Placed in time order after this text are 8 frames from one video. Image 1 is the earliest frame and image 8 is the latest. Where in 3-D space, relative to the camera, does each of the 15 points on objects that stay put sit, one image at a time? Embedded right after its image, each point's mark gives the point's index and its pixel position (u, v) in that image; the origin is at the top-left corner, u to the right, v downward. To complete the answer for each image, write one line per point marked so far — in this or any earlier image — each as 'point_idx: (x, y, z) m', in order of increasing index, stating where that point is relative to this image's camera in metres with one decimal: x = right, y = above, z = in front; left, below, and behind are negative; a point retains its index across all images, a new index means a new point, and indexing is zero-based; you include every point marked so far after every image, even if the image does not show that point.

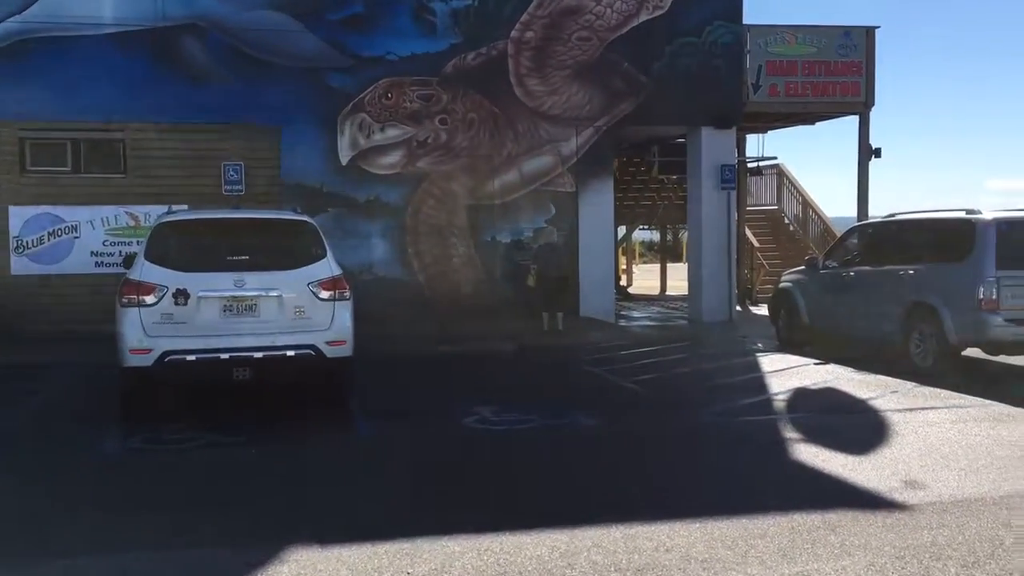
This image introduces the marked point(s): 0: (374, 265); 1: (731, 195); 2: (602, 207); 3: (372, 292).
0: (-2.5, +0.4, +17.0) m
1: (+4.2, +1.8, +18.2) m
2: (+1.7, +1.5, +17.7) m
3: (-2.5, -0.1, +17.0) m
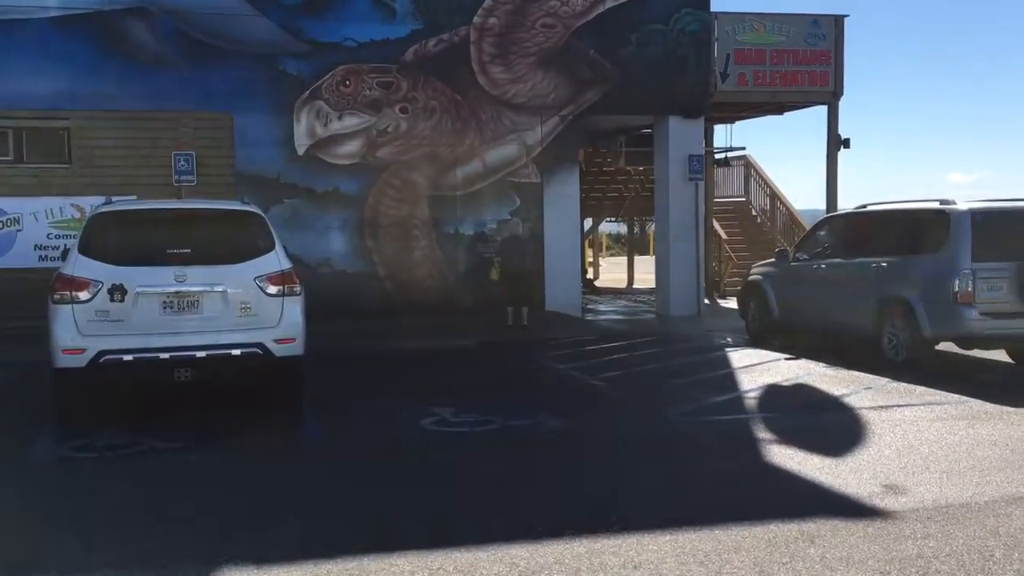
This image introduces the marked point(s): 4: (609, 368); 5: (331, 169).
0: (-3.1, +0.5, +16.4) m
1: (+3.5, +1.9, +17.8) m
2: (+1.0, +1.6, +17.3) m
3: (-3.2, 0.0, +16.4) m
4: (+1.2, -1.0, +11.6) m
5: (-3.1, +2.1, +16.3) m
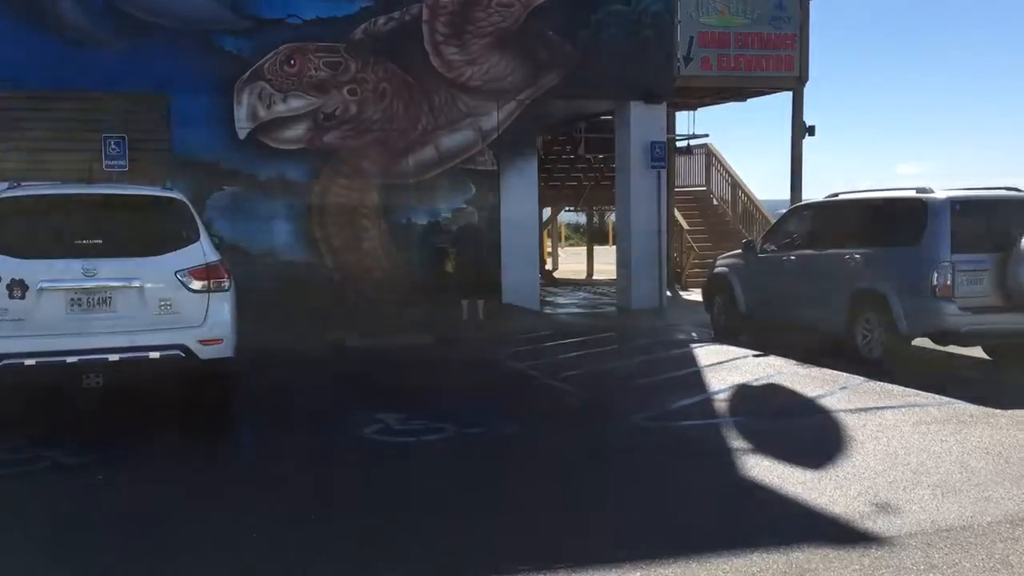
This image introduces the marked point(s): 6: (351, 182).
0: (-3.9, +0.6, +15.5) m
1: (+2.7, +2.1, +17.2) m
2: (+0.2, +1.8, +16.6) m
3: (-3.9, +0.1, +15.5) m
4: (+0.7, -0.9, +10.9) m
5: (-3.9, +2.2, +15.4) m
6: (-2.7, +1.8, +15.8) m
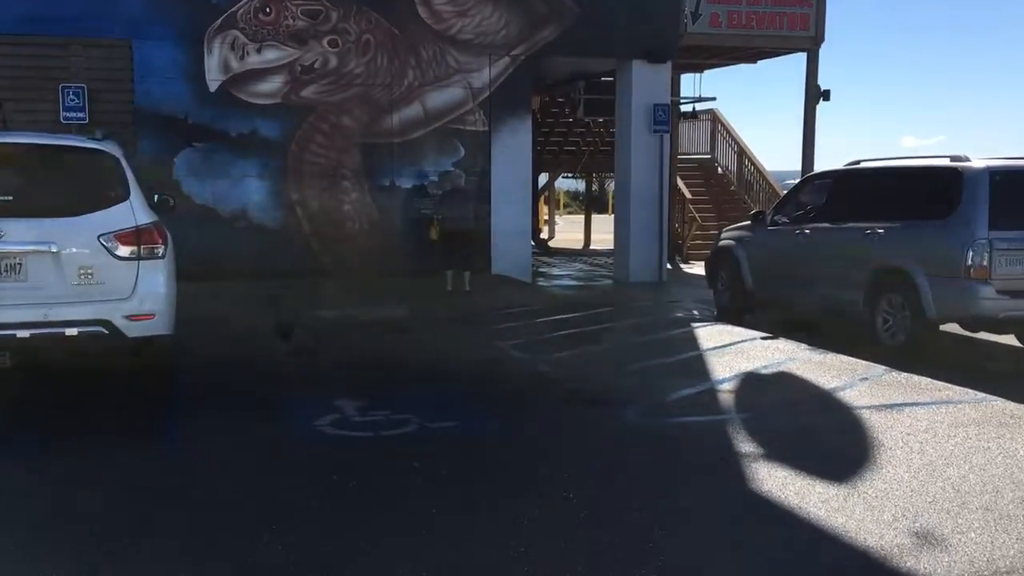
0: (-4.0, +1.2, +14.4) m
1: (+2.6, +2.5, +16.1) m
2: (+0.1, +2.3, +15.5) m
3: (-4.1, +0.7, +14.4) m
4: (+0.5, -0.6, +9.9) m
5: (-4.0, +2.7, +14.3) m
6: (-2.8, +2.3, +14.7) m
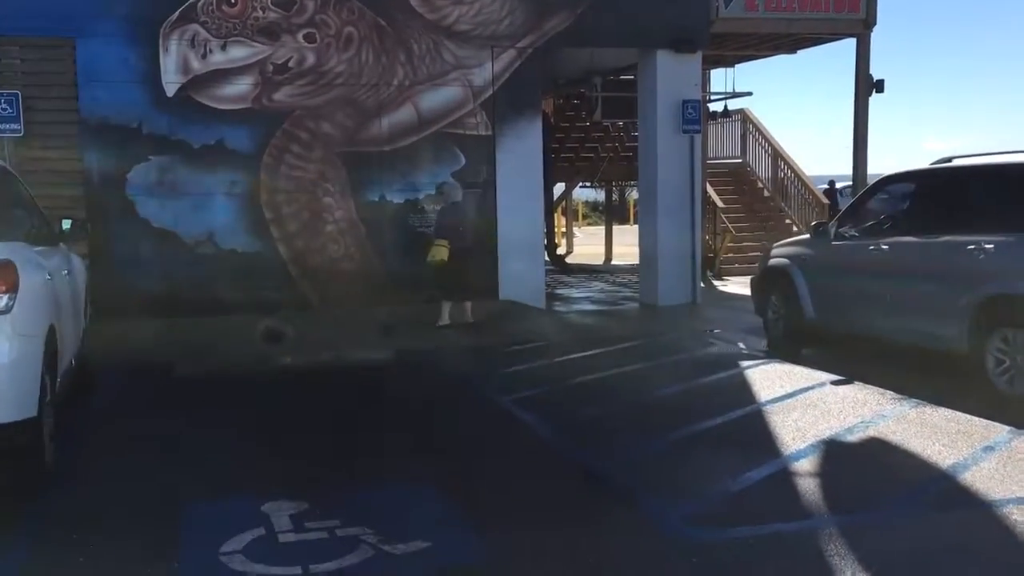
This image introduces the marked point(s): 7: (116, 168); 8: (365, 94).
0: (-3.9, +0.7, +12.5) m
1: (+2.7, +2.2, +14.0) m
2: (+0.2, +1.9, +13.4) m
3: (-4.0, +0.2, +12.5) m
4: (+0.5, -0.9, +7.8) m
5: (-3.9, +2.2, +12.3) m
6: (-2.7, +1.9, +12.7) m
7: (-5.1, +1.5, +12.1) m
8: (-2.0, +2.6, +12.8) m
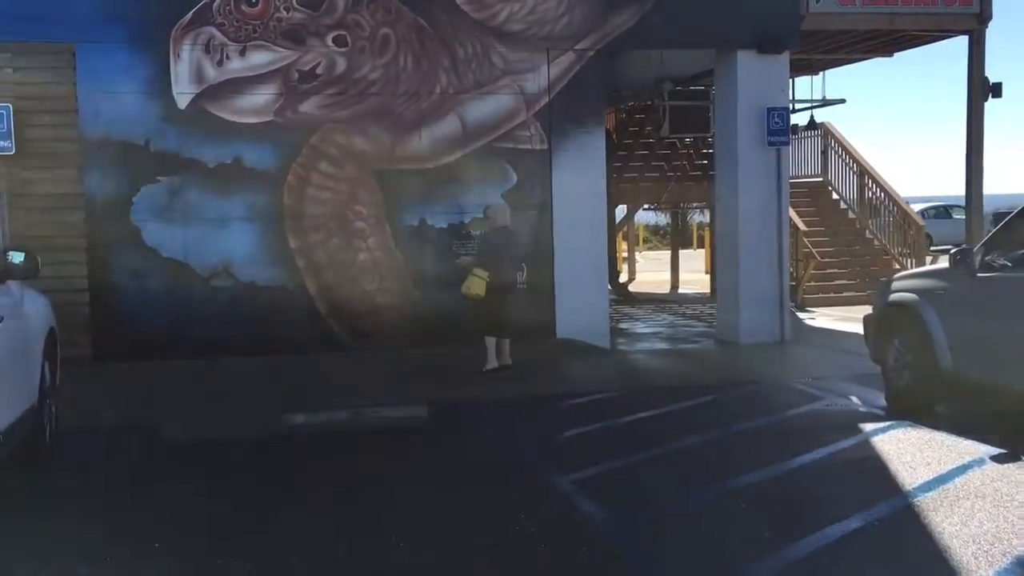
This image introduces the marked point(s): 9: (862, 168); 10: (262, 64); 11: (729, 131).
0: (-3.2, +0.3, +10.9) m
1: (+3.5, +1.7, +12.1) m
2: (+0.9, +1.4, +11.7) m
3: (-3.3, -0.2, +10.9) m
4: (+0.9, -1.3, +6.0) m
5: (-3.2, +1.8, +10.8) m
6: (-2.0, +1.4, +11.1) m
7: (-4.4, +1.1, +10.6) m
8: (-1.3, +2.2, +11.2) m
9: (+7.0, +2.4, +18.7) m
10: (-2.9, +2.6, +10.9) m
11: (+2.8, +2.0, +12.1) m
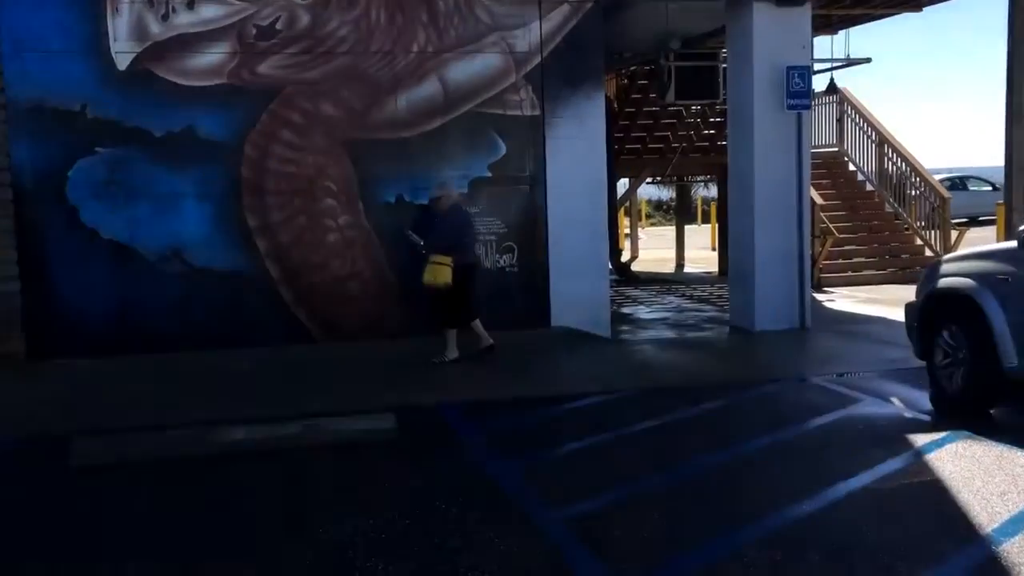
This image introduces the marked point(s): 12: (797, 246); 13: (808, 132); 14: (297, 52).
0: (-3.4, +0.4, +9.7) m
1: (+3.3, +1.9, +10.8) m
2: (+0.8, +1.6, +10.4) m
3: (-3.4, -0.1, +9.7) m
4: (+0.8, -1.2, +4.8) m
5: (-3.4, +1.9, +9.6) m
6: (-2.2, +1.6, +9.9) m
7: (-4.5, +1.2, +9.4) m
8: (-1.4, +2.4, +9.9) m
9: (+6.9, +2.8, +17.4) m
10: (-3.0, +2.7, +9.6) m
11: (+2.7, +2.3, +10.8) m
12: (+3.3, +0.5, +11.0) m
13: (+3.4, +1.8, +10.8) m
14: (-2.2, +2.5, +9.7) m
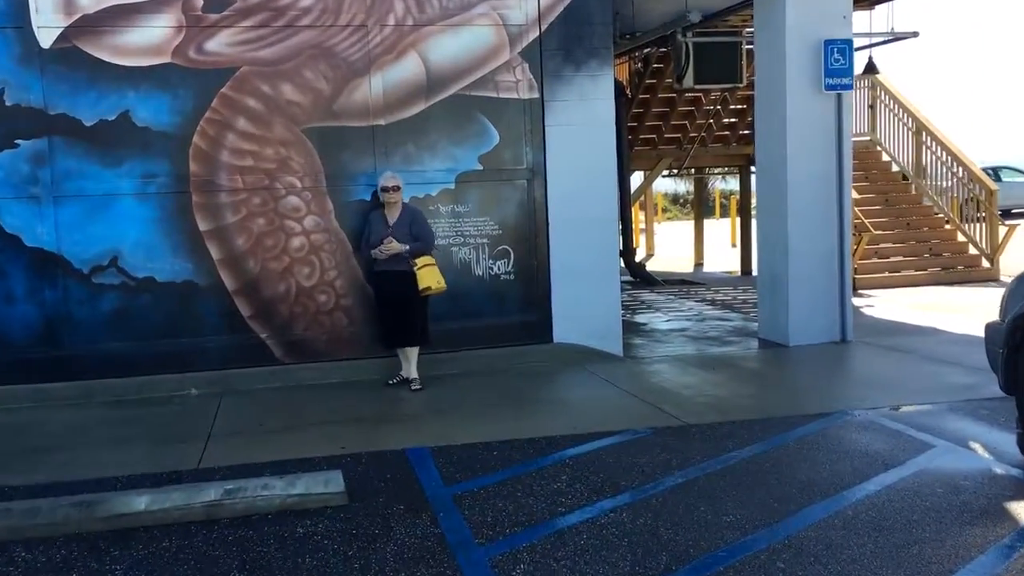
0: (-3.4, +0.3, +8.3) m
1: (+3.3, +1.9, +9.3) m
2: (+0.7, +1.5, +8.9) m
3: (-3.4, -0.2, +8.3) m
4: (+0.7, -1.4, +3.4) m
5: (-3.4, +1.8, +8.2) m
6: (-2.2, +1.4, +8.5) m
7: (-4.6, +1.1, +8.0) m
8: (-1.5, +2.2, +8.5) m
9: (+6.9, +2.7, +15.8) m
10: (-3.1, +2.6, +8.2) m
11: (+2.6, +2.2, +9.3) m
12: (+3.3, +0.4, +9.5) m
13: (+3.4, +1.7, +9.3) m
14: (-2.3, +2.3, +8.3) m
